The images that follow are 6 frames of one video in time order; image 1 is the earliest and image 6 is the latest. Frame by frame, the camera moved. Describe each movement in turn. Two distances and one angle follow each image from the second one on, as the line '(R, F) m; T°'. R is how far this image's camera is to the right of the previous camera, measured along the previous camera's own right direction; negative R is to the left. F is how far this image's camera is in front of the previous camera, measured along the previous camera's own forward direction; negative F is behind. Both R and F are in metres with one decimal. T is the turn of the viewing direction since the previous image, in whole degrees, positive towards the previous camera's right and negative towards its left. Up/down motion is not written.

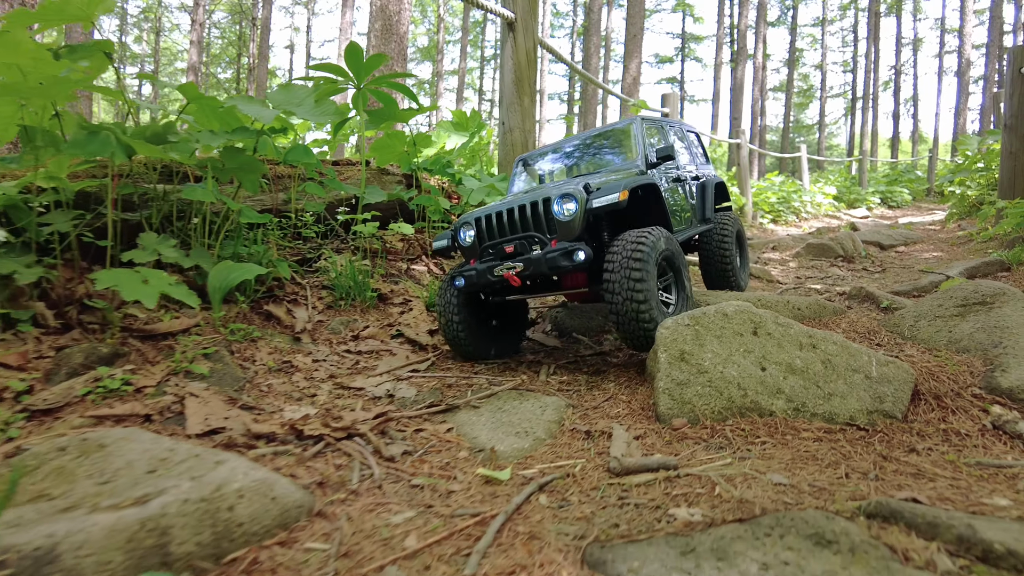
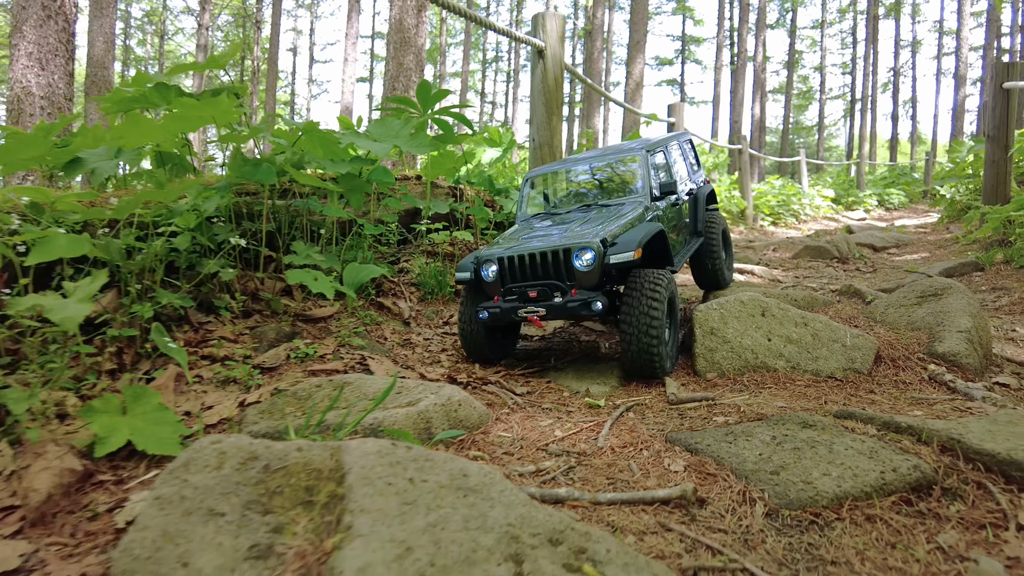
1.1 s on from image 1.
(-0.4, -0.9) m; 0°
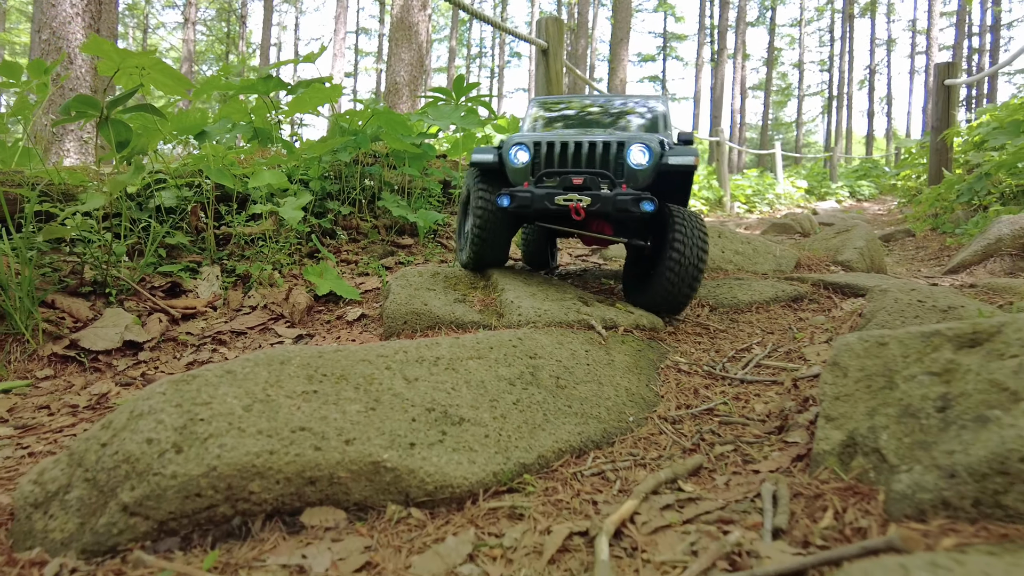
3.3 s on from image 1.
(-0.4, -1.4) m; +1°
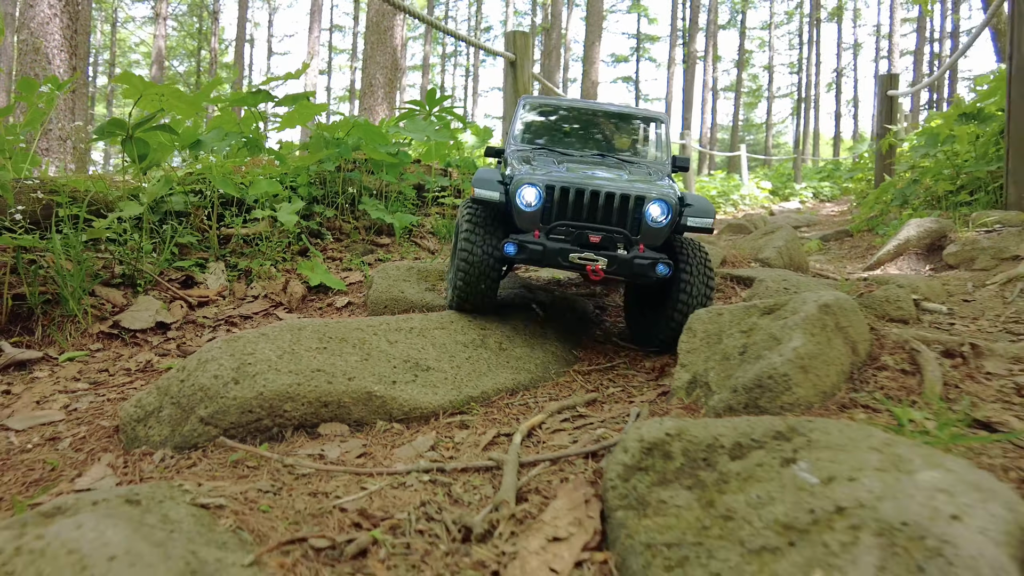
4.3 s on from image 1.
(+0.1, -0.7) m; +2°
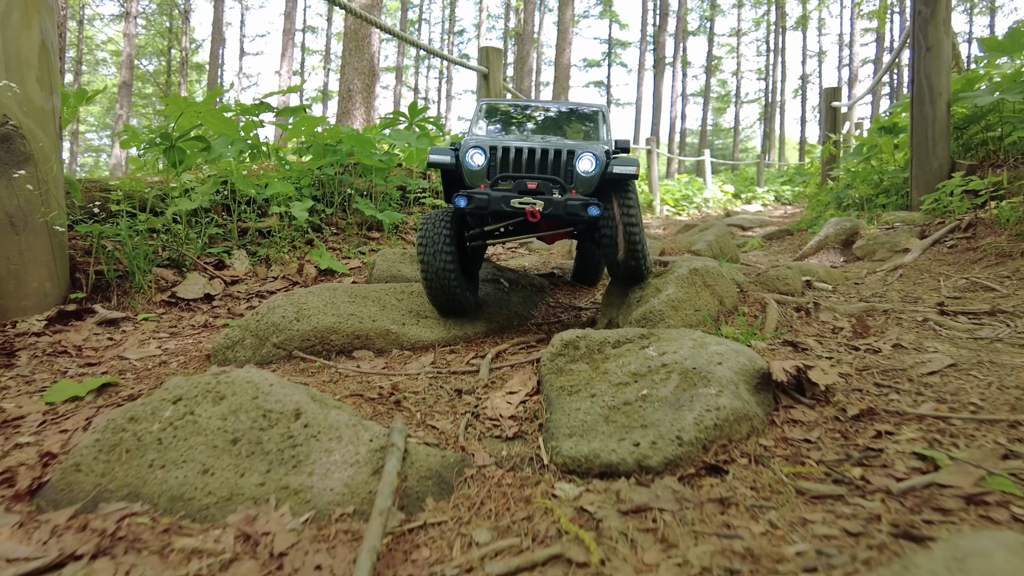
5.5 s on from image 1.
(0.0, -1.0) m; +2°
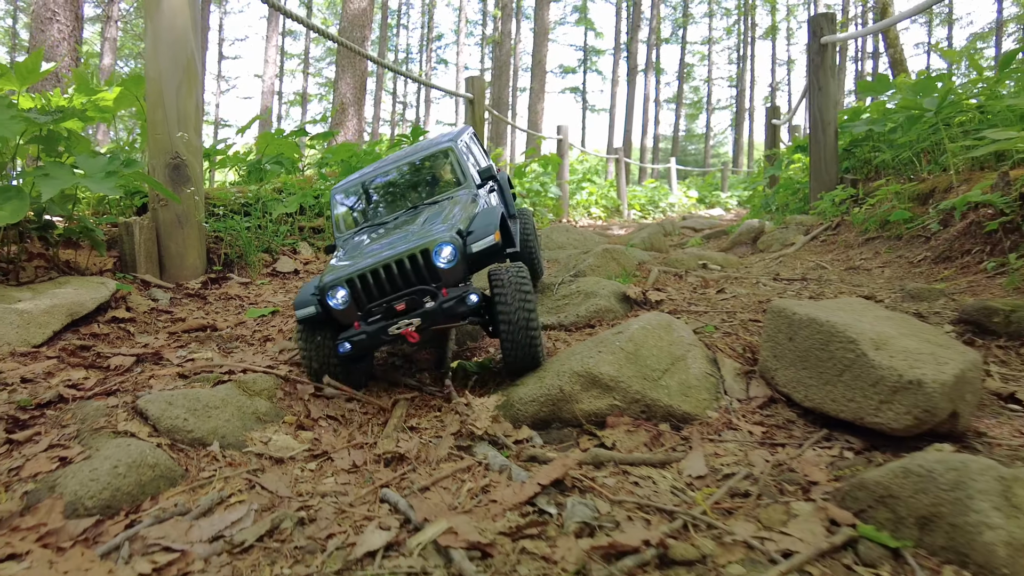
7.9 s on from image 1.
(-0.1, -2.2) m; +2°
